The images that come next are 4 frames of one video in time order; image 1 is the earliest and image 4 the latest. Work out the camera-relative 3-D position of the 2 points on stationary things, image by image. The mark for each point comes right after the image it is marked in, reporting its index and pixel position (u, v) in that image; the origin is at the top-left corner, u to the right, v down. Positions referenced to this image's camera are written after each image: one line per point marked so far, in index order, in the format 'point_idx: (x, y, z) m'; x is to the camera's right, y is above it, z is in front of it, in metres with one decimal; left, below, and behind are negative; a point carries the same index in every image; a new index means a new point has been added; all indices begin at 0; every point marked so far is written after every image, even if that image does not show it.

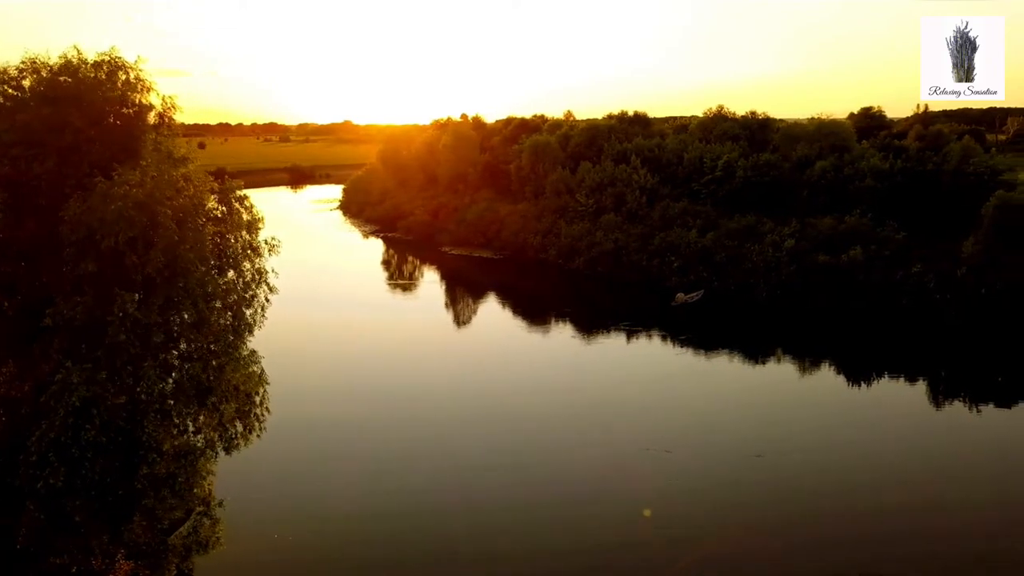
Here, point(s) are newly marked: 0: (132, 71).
0: (-5.4, +3.1, +10.1) m
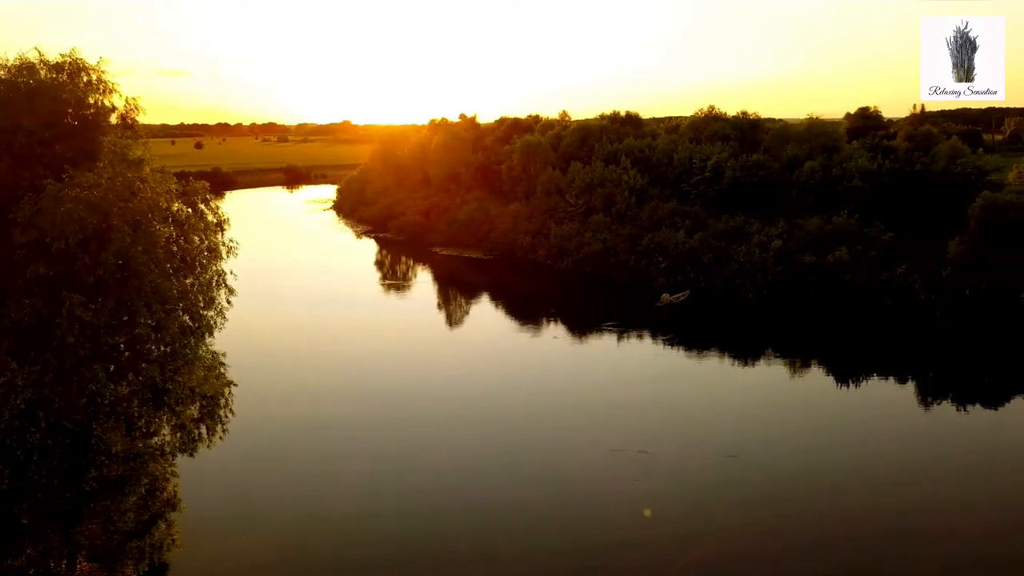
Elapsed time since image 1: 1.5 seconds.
0: (-5.9, +3.1, +10.1) m
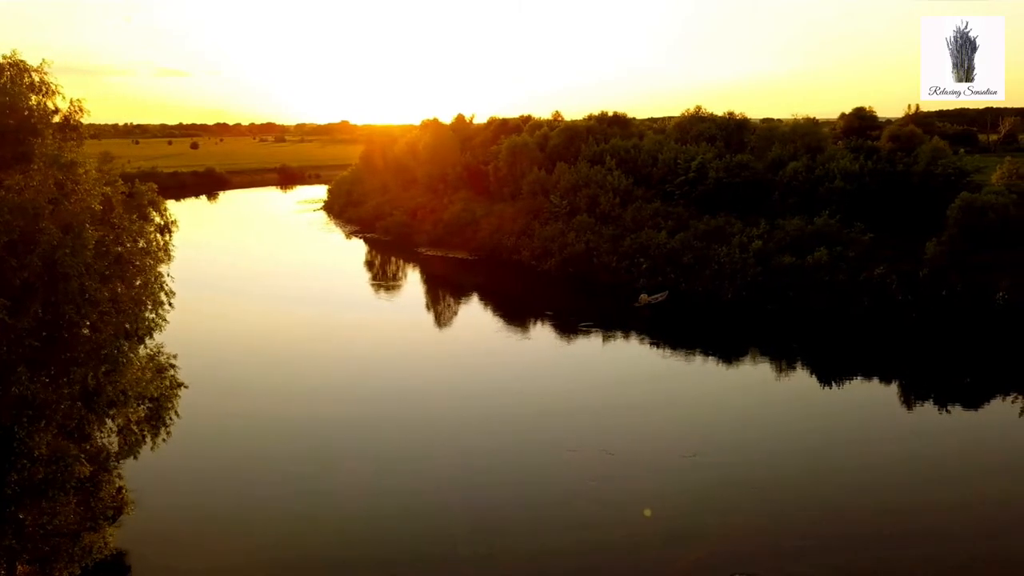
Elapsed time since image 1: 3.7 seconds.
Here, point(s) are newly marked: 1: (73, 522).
0: (-6.8, +3.0, +10.1) m
1: (-6.3, -3.4, +10.2) m
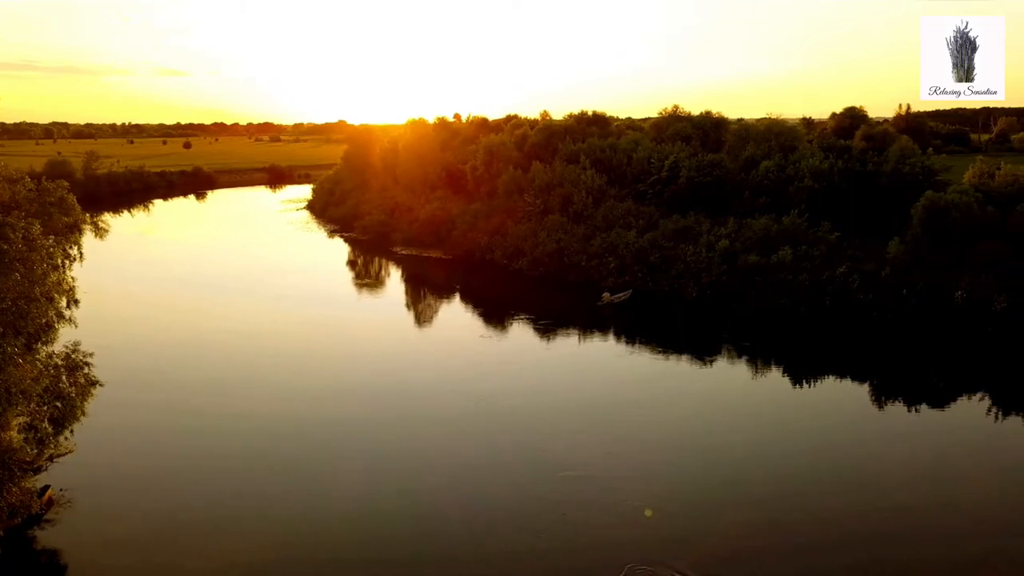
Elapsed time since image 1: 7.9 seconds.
0: (-8.1, +3.1, +10.0) m
1: (-7.6, -3.3, +10.2) m
